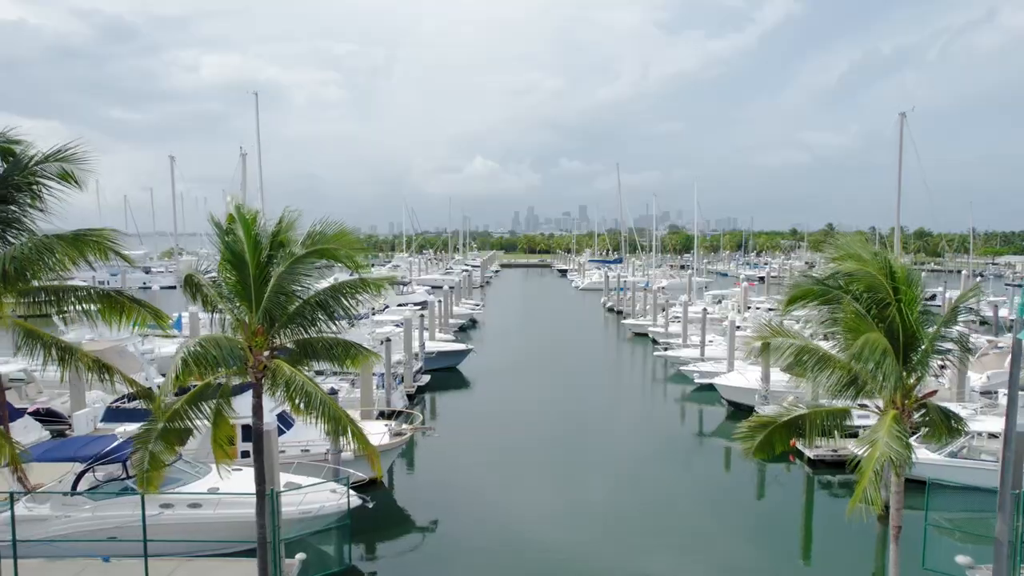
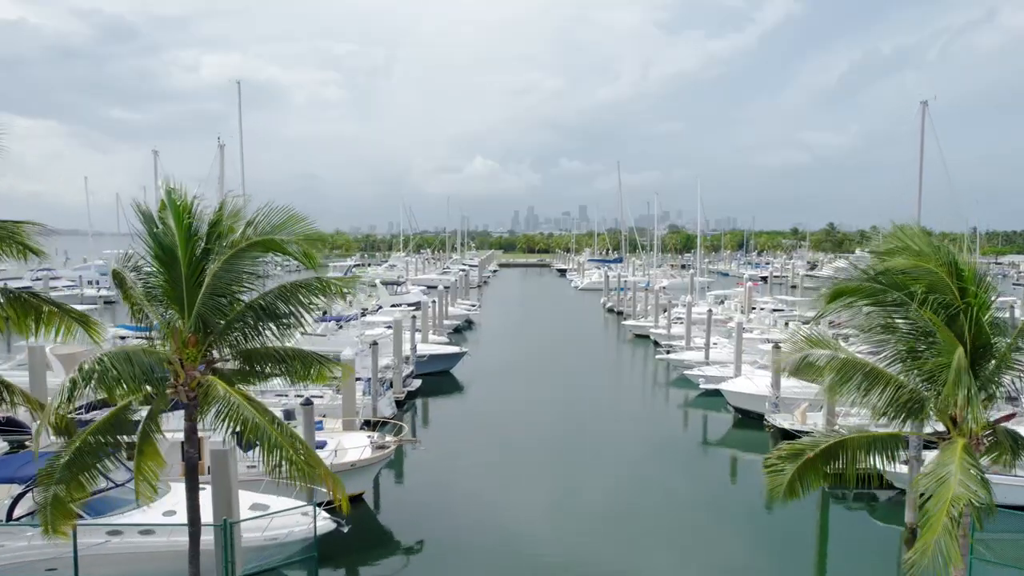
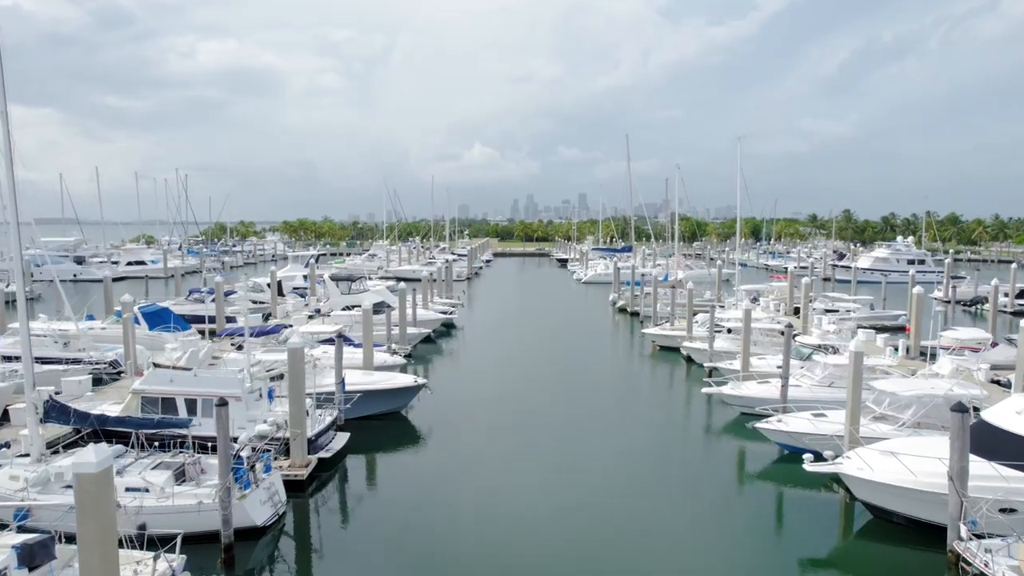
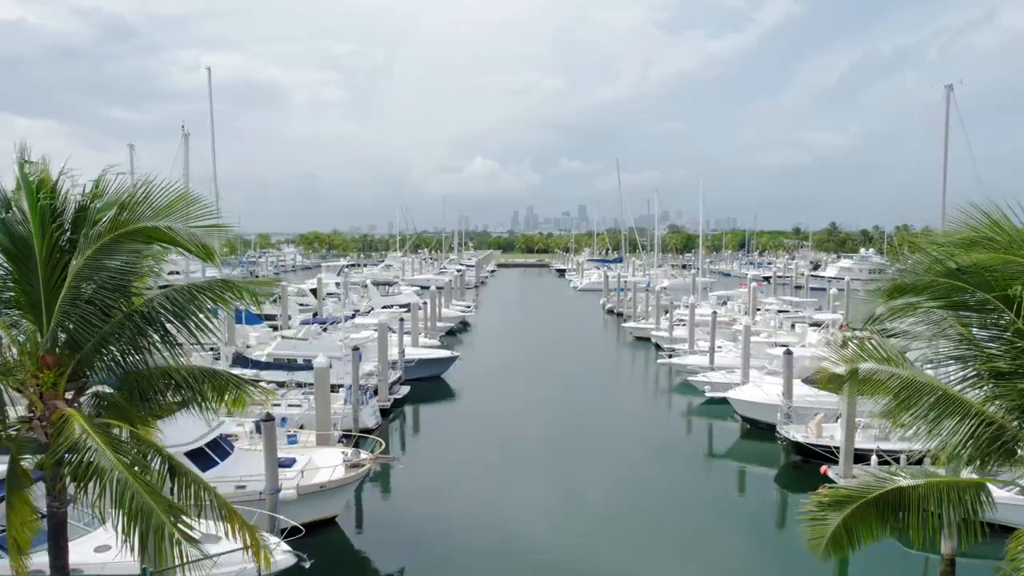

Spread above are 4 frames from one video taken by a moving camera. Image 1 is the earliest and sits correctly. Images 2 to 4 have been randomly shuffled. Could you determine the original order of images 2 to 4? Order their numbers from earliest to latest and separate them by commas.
2, 4, 3
